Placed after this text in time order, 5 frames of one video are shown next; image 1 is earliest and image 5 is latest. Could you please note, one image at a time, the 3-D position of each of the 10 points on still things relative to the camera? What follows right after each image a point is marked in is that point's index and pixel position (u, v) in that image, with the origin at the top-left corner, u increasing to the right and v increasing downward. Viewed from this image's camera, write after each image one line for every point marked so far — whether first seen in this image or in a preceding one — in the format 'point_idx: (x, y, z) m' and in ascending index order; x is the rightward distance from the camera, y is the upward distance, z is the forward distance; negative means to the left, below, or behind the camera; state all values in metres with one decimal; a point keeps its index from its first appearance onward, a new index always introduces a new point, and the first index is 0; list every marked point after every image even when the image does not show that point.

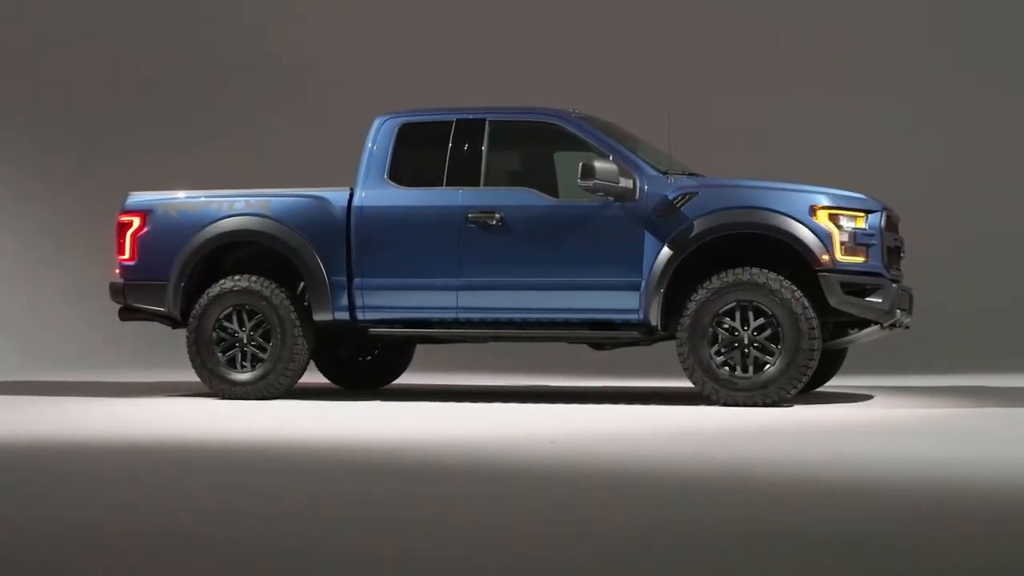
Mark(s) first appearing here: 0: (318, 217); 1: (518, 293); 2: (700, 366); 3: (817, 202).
0: (-1.2, +0.4, +8.1) m
1: (0.0, 0.0, +7.7) m
2: (+1.0, -0.4, +7.3) m
3: (+1.7, +0.5, +7.3) m
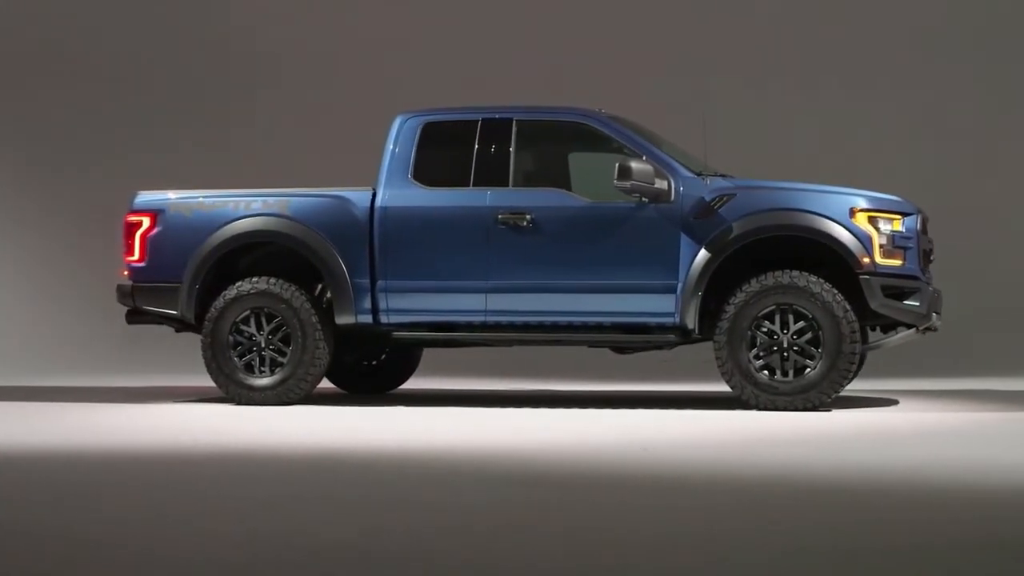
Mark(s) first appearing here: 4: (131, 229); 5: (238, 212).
0: (-1.0, +0.4, +7.9) m
1: (+0.2, 0.0, +7.6) m
2: (+1.2, -0.4, +7.2) m
3: (+1.9, +0.5, +7.2) m
4: (-2.4, +0.4, +8.3) m
5: (-1.6, +0.5, +8.0) m
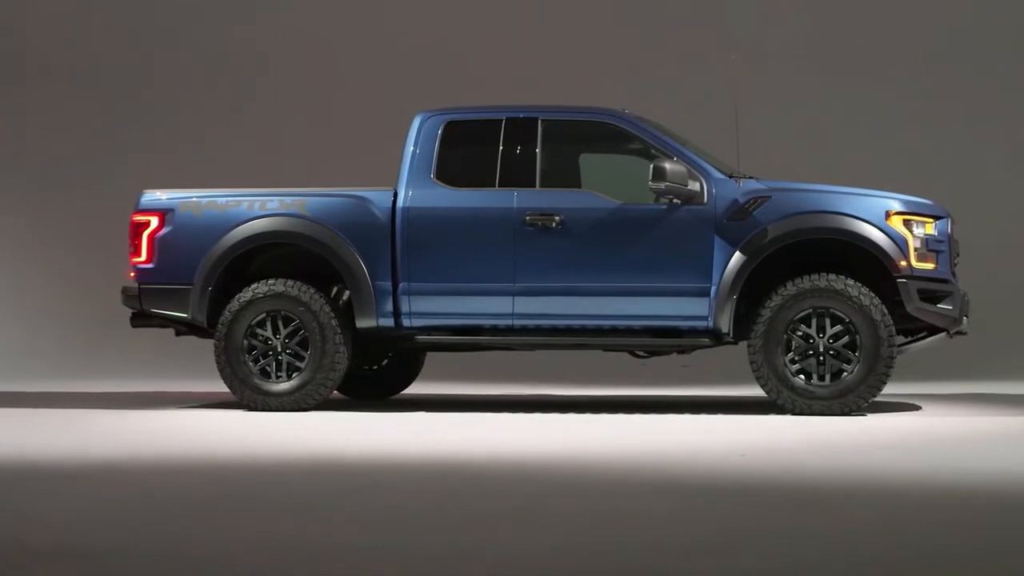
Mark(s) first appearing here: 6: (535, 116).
0: (-0.9, +0.4, +7.7) m
1: (+0.4, -0.1, +7.4) m
2: (+1.4, -0.5, +7.1) m
3: (+2.0, +0.4, +7.2) m
4: (-2.2, +0.4, +8.0) m
5: (-1.5, +0.4, +7.8) m
6: (+0.1, +1.0, +7.8) m
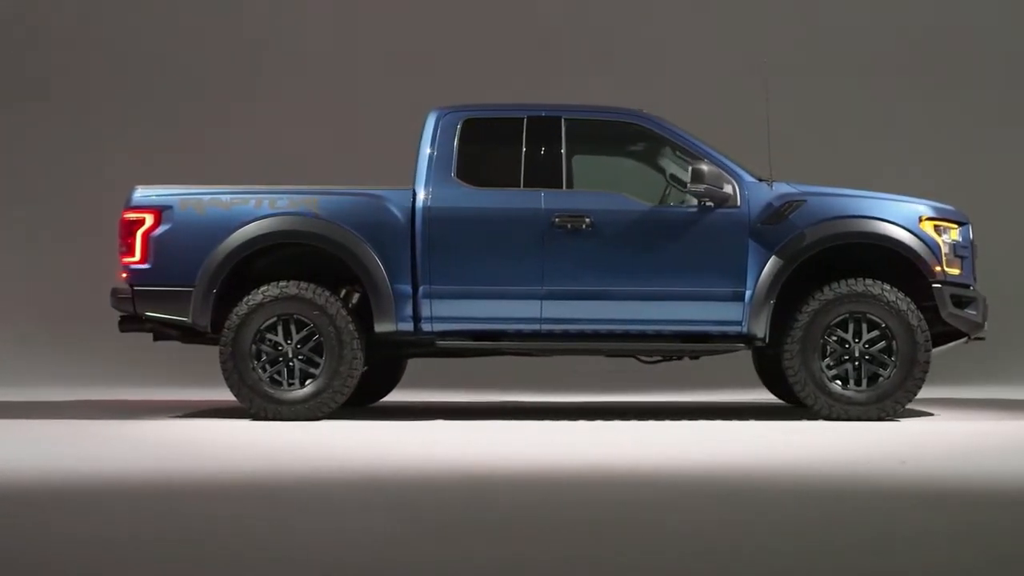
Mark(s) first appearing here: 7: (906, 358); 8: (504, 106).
0: (-0.7, +0.4, +7.3) m
1: (+0.5, -0.1, +7.2) m
2: (+1.6, -0.5, +7.0) m
3: (+2.2, +0.4, +7.2) m
4: (-2.1, +0.3, +7.5) m
5: (-1.4, +0.4, +7.4) m
6: (+0.2, +1.0, +7.6) m
7: (+2.1, -0.4, +7.0) m
8: (0.0, +1.0, +7.6) m
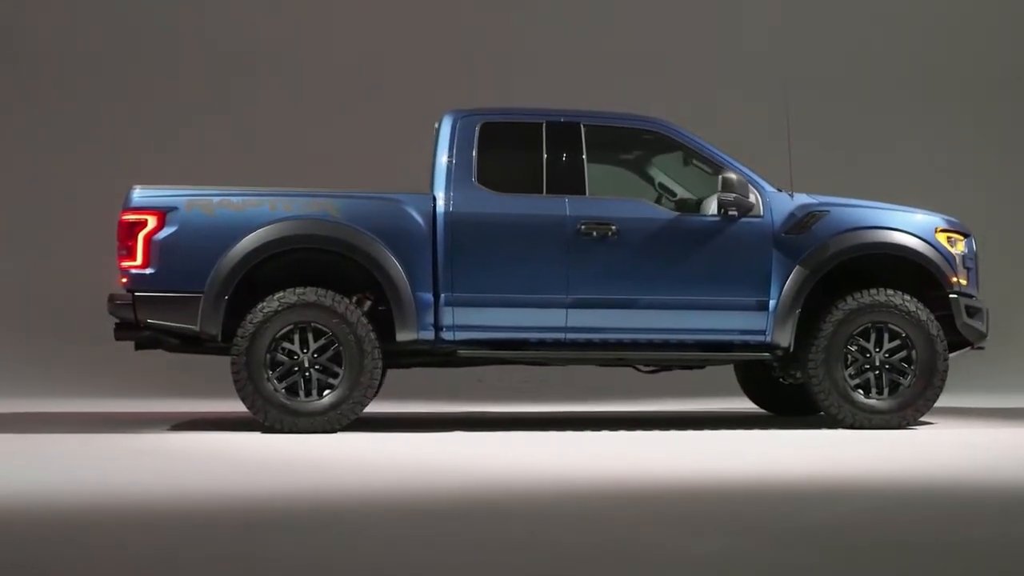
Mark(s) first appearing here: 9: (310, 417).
0: (-0.6, +0.3, +7.1) m
1: (+0.6, -0.1, +7.2) m
2: (+1.7, -0.5, +7.1) m
3: (+2.3, +0.3, +7.4) m
4: (-2.0, +0.3, +7.1) m
5: (-1.3, +0.4, +7.1) m
6: (+0.3, +0.9, +7.5) m
7: (+2.2, -0.4, +7.1) m
8: (+0.1, +1.0, +7.5) m
9: (-1.1, -0.7, +7.0) m
